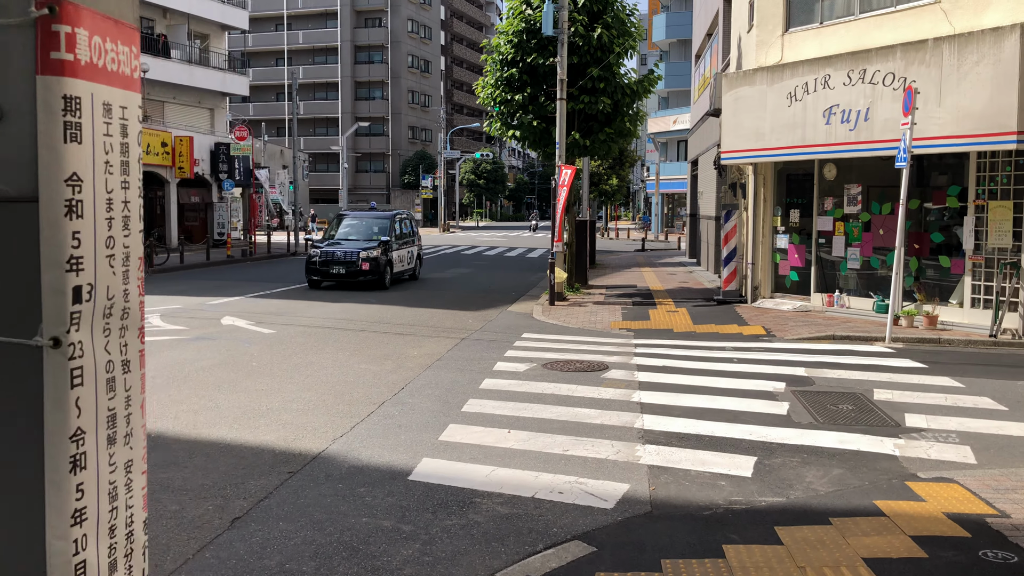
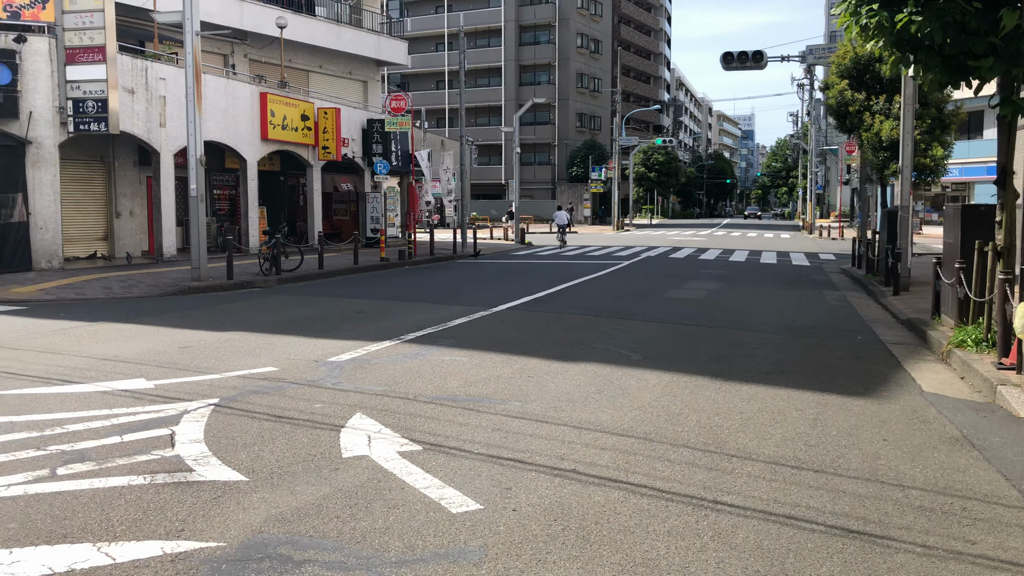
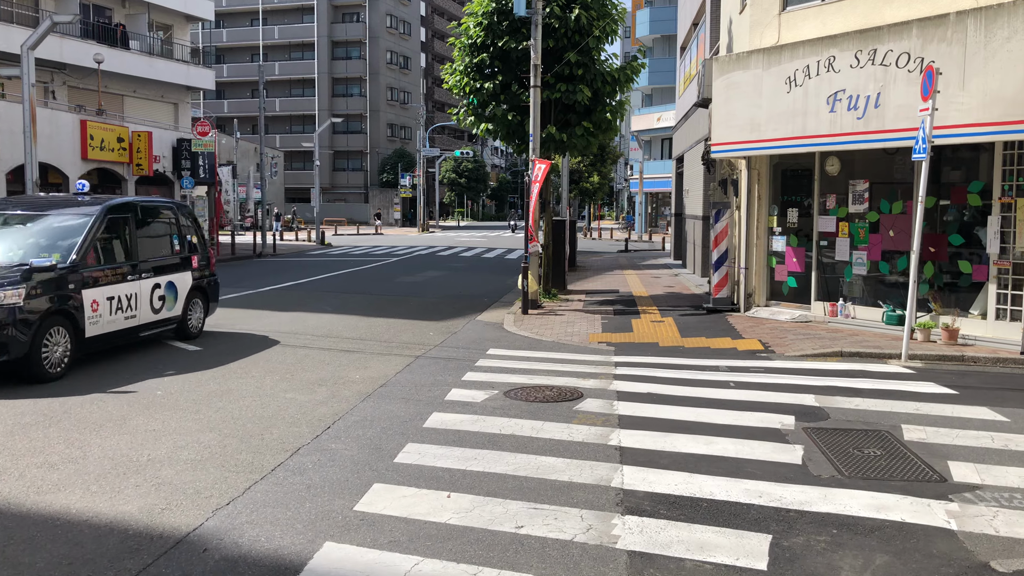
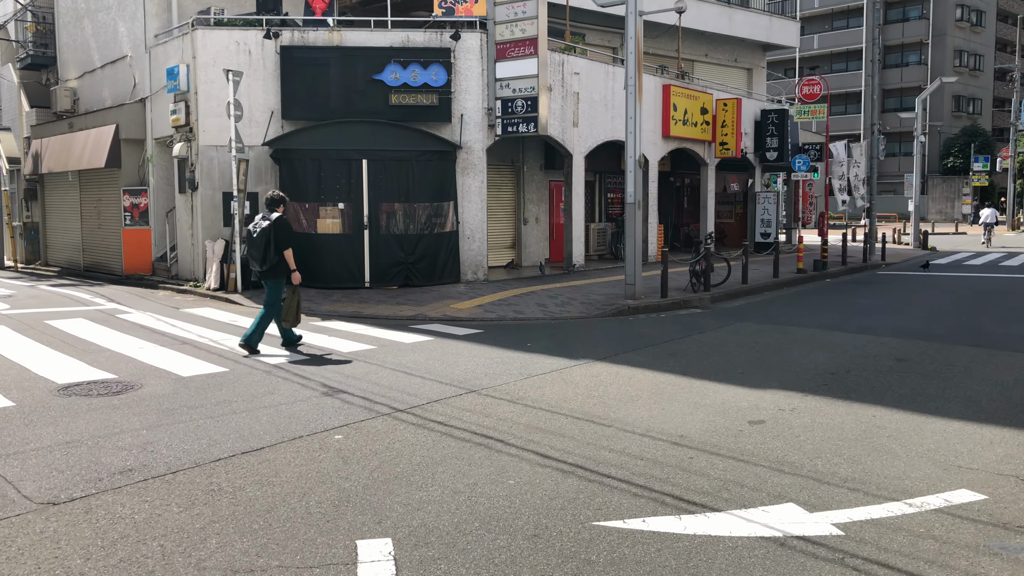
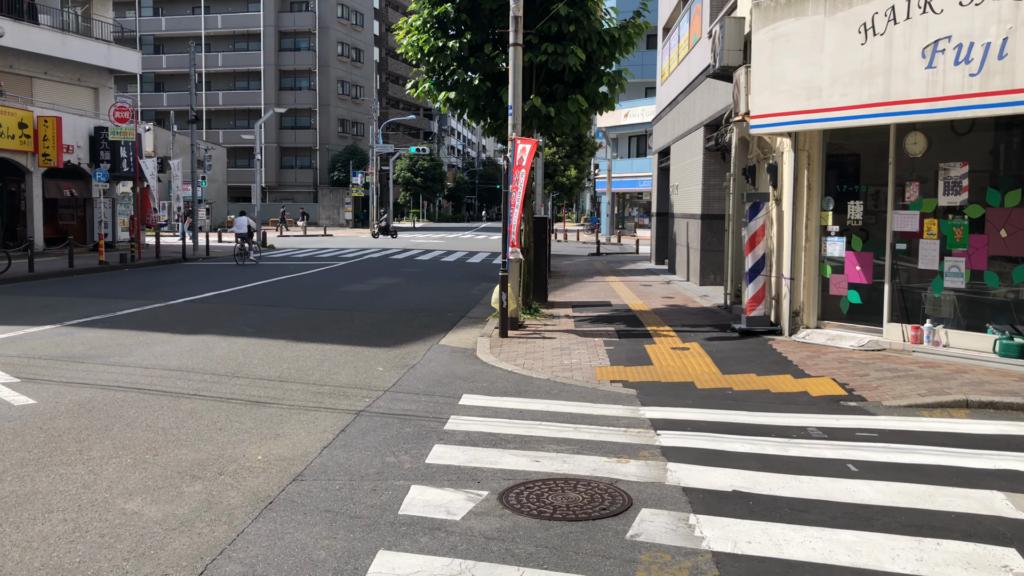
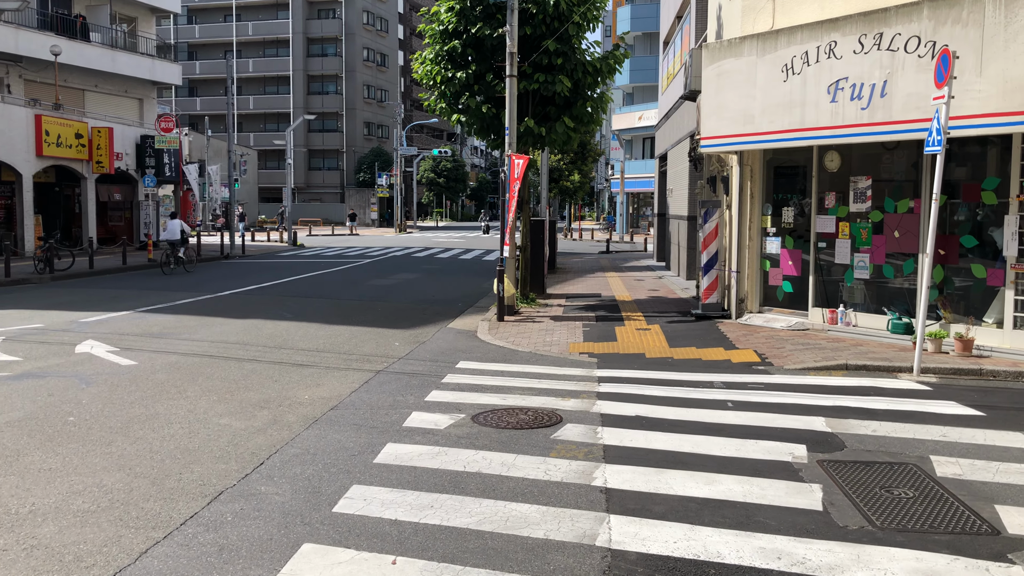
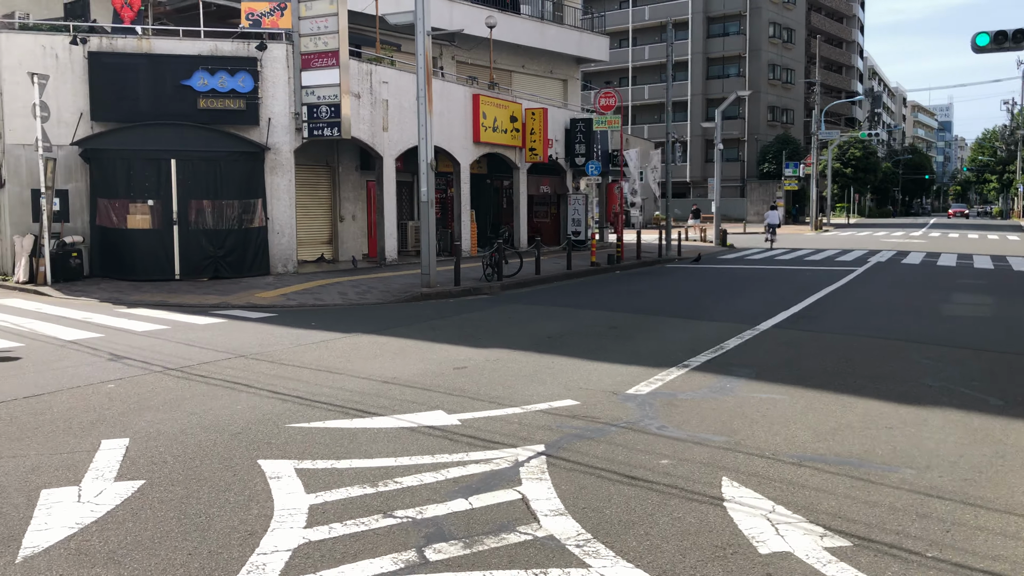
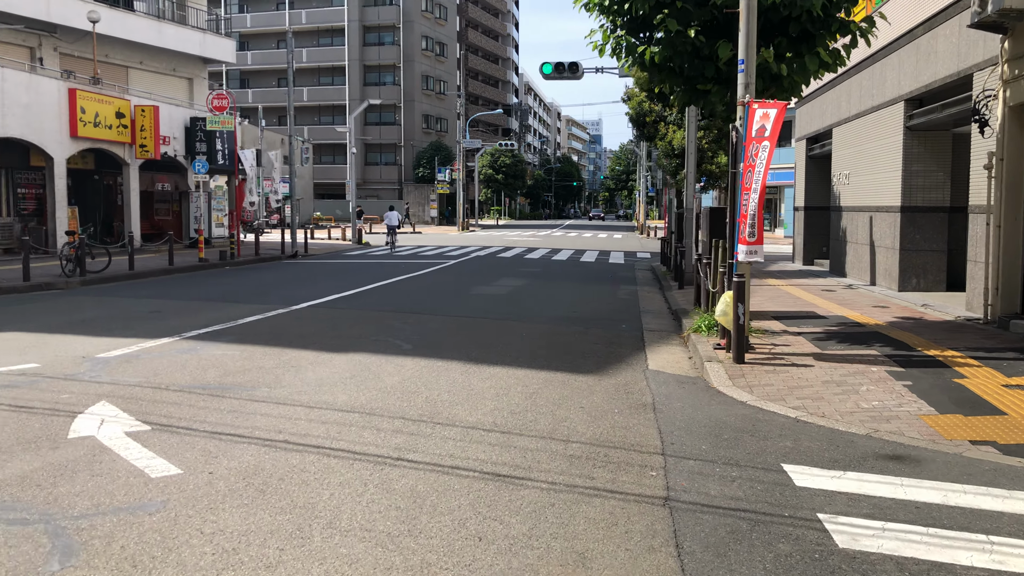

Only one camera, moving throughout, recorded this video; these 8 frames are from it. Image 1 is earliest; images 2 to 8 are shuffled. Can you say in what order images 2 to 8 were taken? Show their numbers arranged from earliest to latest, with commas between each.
3, 6, 5, 8, 2, 7, 4
